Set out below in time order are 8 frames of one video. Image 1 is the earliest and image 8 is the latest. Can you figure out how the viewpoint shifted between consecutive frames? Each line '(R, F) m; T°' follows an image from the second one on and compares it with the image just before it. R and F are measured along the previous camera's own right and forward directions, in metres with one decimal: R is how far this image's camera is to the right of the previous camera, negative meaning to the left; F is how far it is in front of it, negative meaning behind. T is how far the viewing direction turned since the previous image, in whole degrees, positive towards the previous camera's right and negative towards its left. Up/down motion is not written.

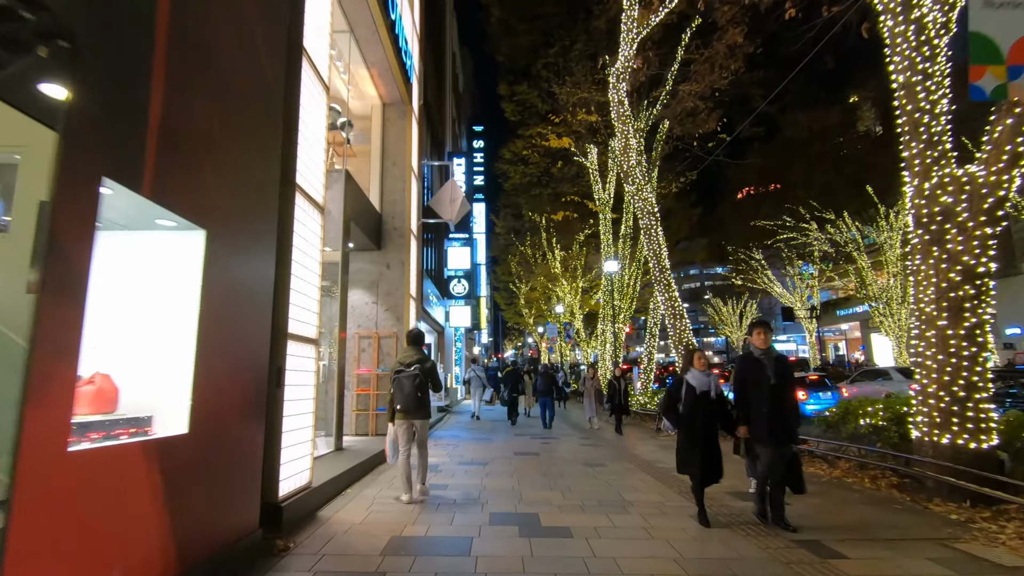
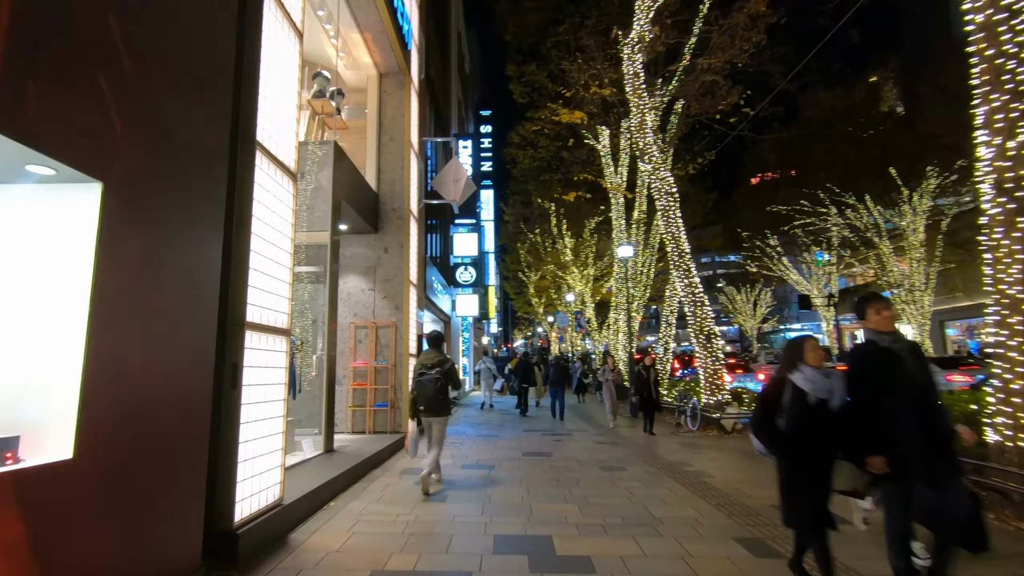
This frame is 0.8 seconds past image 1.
(0.0, +1.0) m; -1°
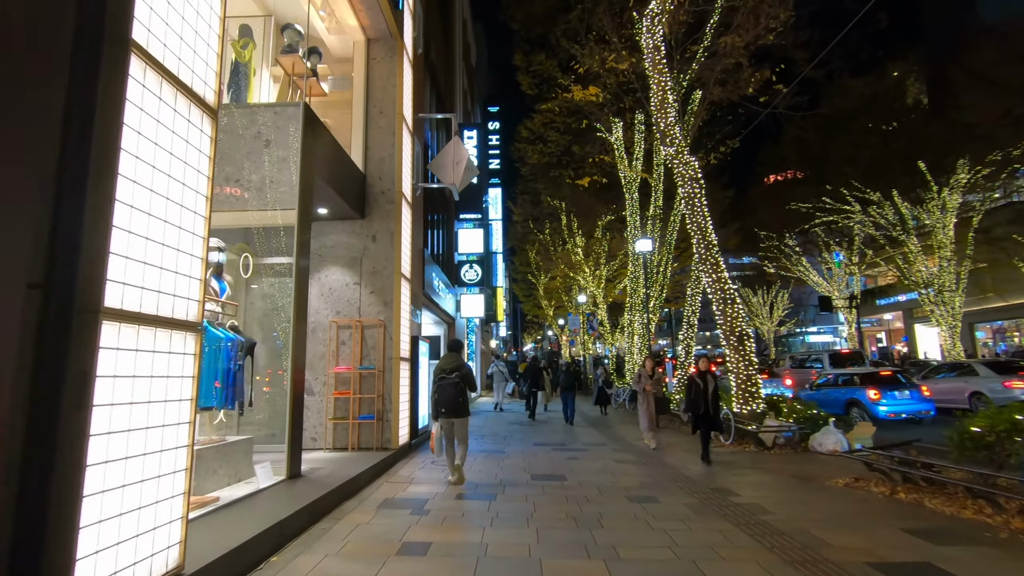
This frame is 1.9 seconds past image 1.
(+0.1, +1.5) m; -1°
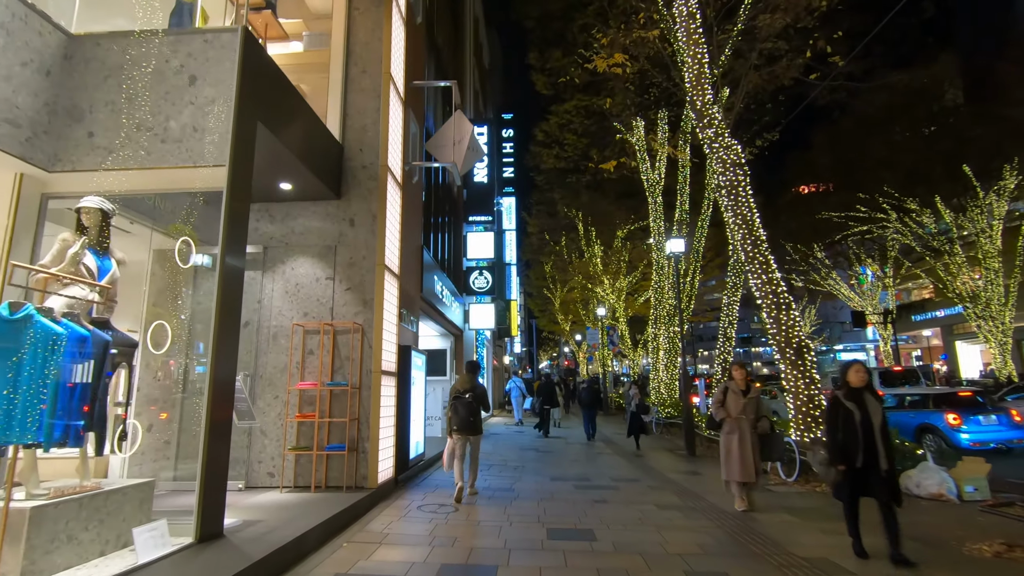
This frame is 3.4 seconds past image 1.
(+0.1, +2.0) m; -2°
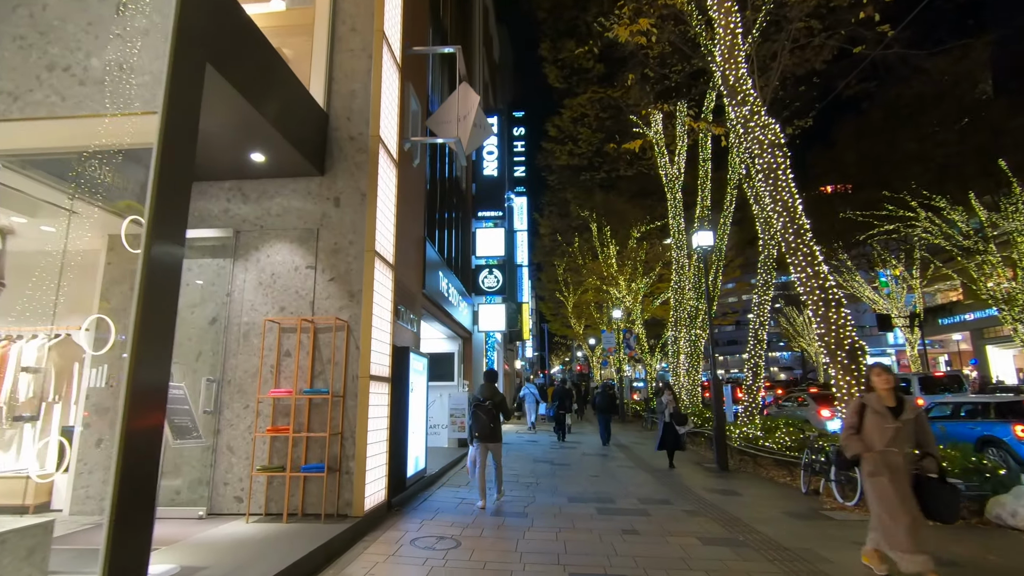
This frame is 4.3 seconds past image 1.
(0.0, +1.2) m; -1°
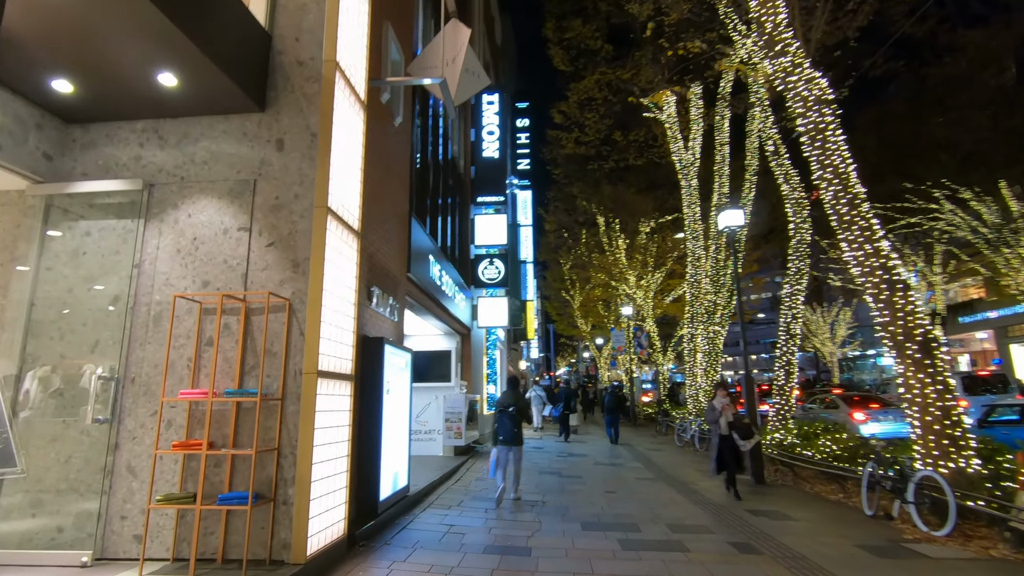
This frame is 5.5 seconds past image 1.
(+0.1, +1.6) m; -1°
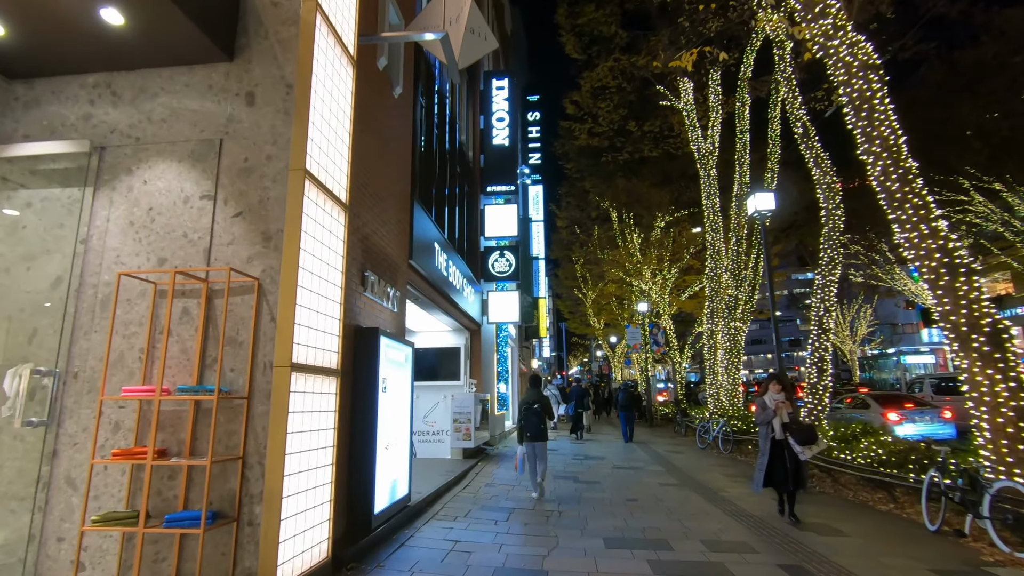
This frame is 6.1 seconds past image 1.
(0.0, +0.8) m; -1°
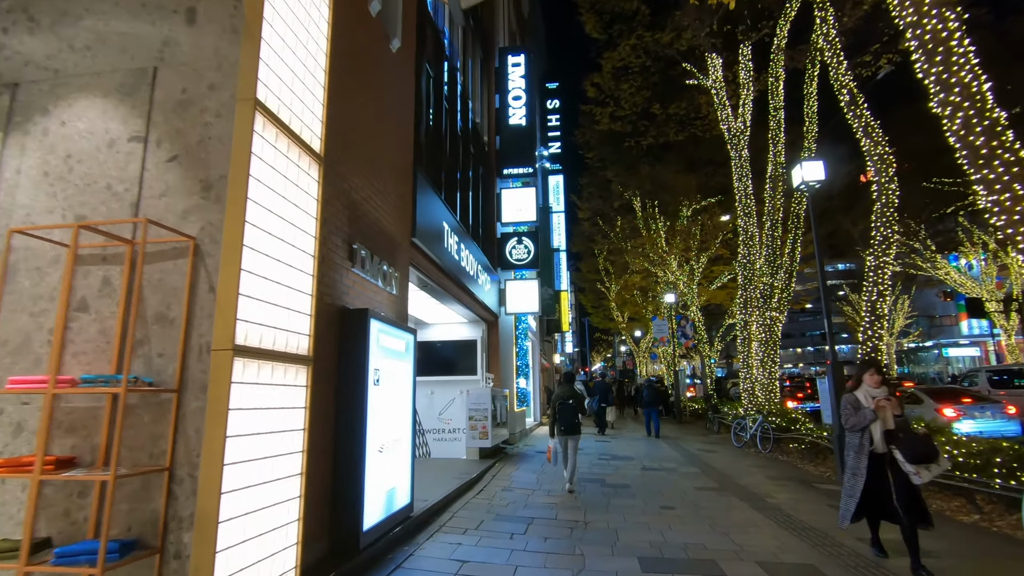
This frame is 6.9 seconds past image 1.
(+0.1, +0.9) m; -2°
